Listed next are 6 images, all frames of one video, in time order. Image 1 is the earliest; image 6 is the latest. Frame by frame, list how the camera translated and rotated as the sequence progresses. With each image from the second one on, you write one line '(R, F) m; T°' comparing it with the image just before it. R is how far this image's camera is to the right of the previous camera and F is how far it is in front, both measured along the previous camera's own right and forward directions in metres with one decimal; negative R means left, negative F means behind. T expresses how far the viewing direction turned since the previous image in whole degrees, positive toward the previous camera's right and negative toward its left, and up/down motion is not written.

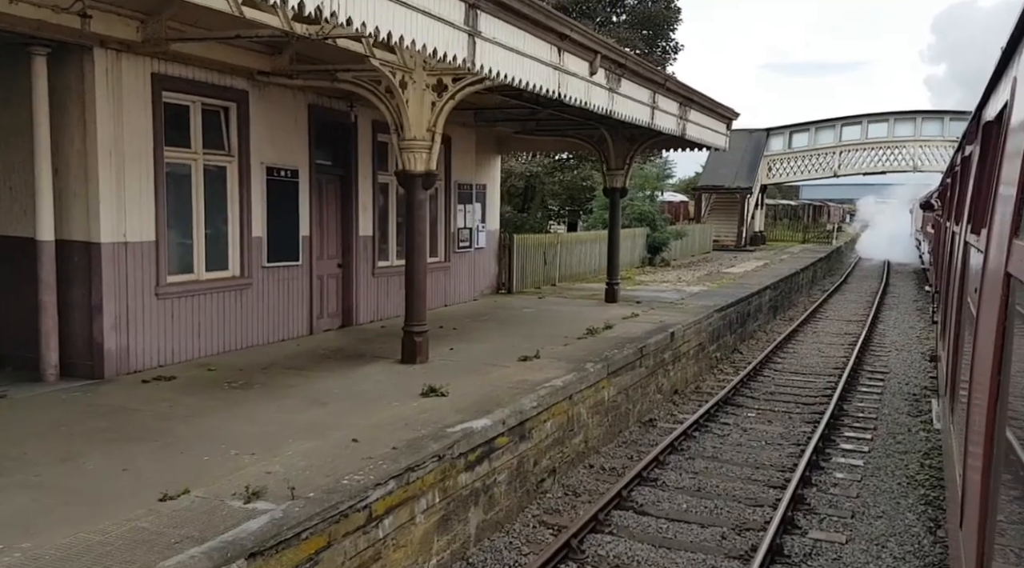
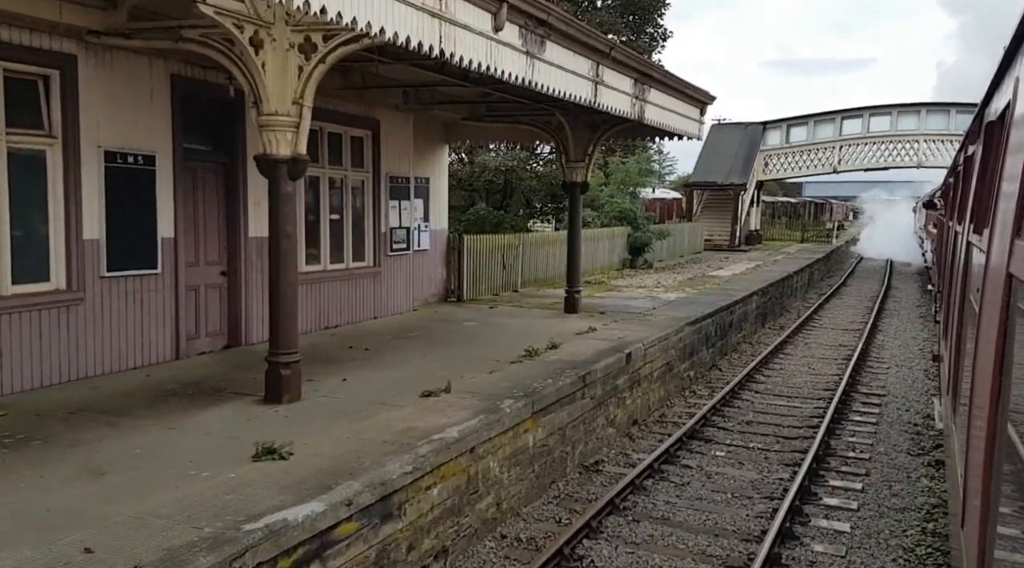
(+0.8, +1.9) m; 0°
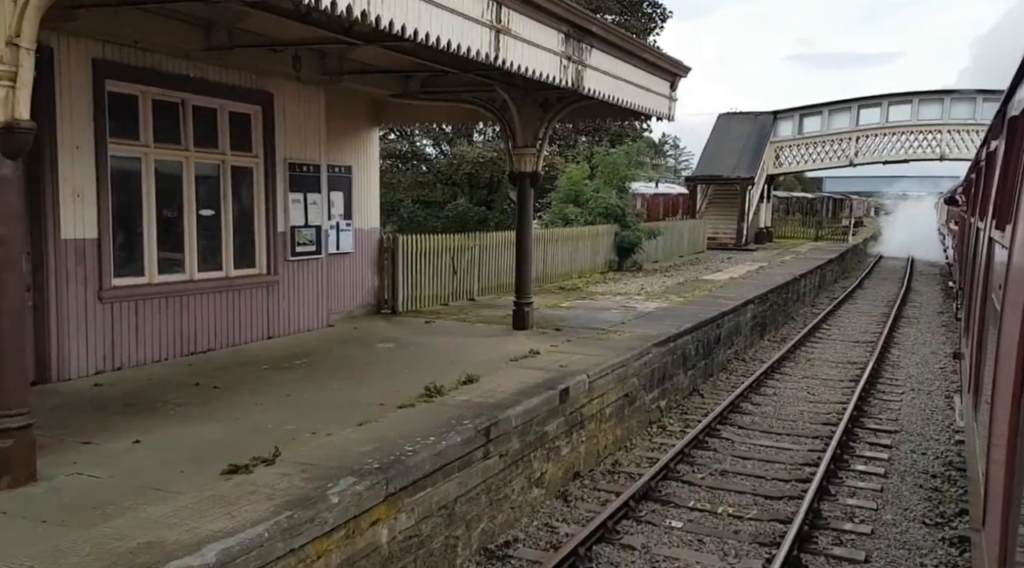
(+0.9, +2.2) m; -1°
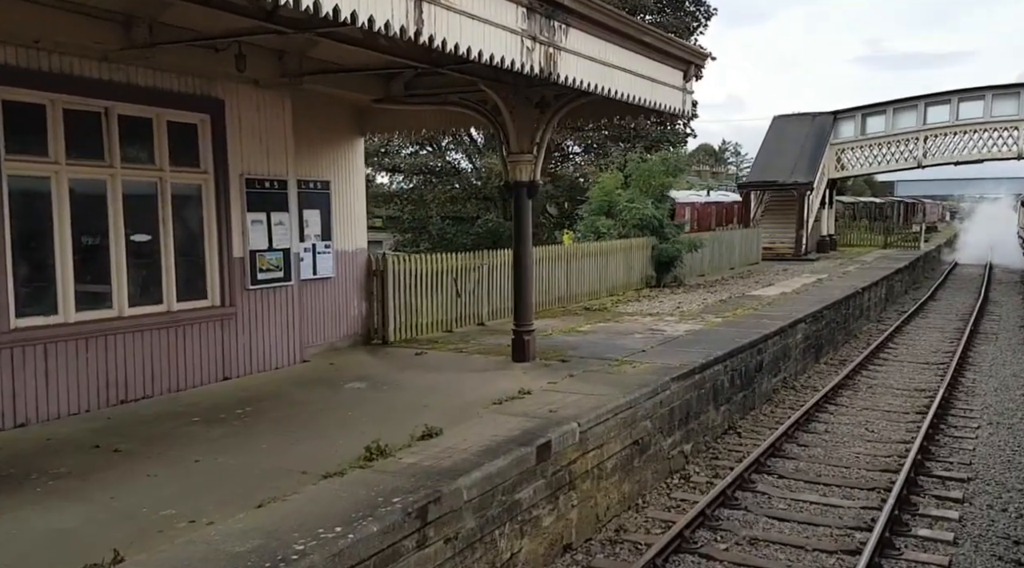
(+0.7, +1.4) m; -4°
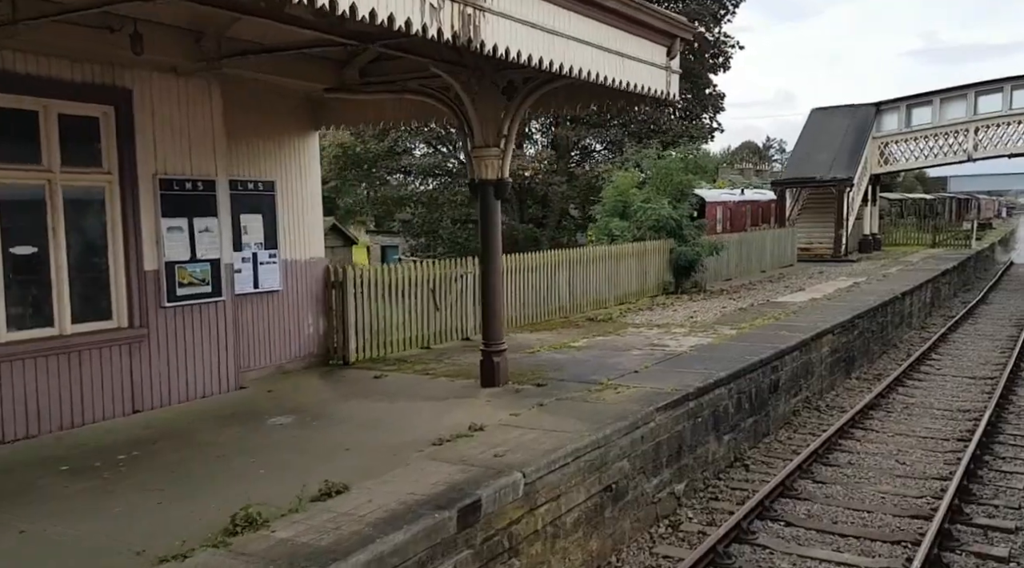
(+0.7, +1.3) m; -3°
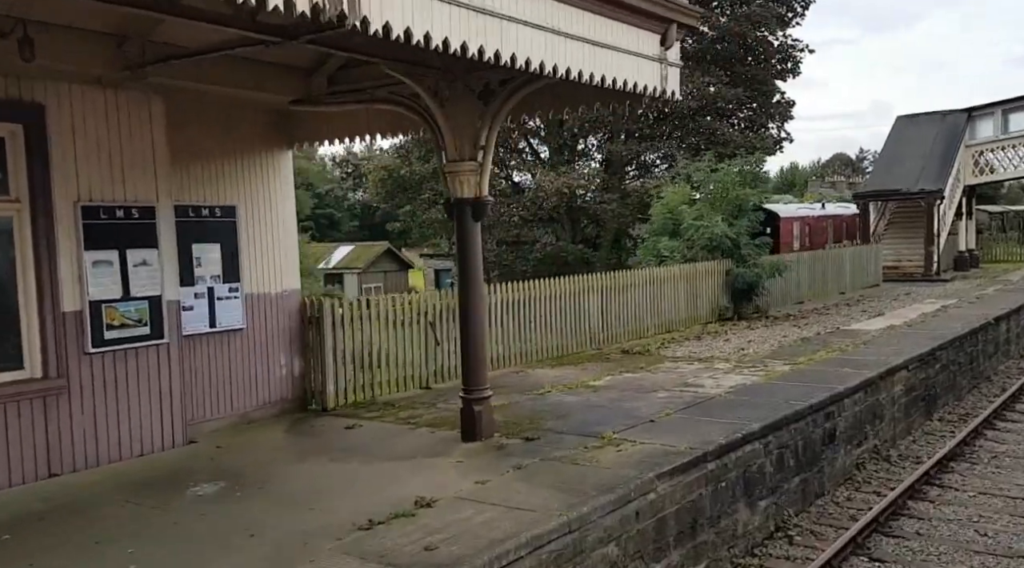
(+0.8, +1.3) m; -5°
